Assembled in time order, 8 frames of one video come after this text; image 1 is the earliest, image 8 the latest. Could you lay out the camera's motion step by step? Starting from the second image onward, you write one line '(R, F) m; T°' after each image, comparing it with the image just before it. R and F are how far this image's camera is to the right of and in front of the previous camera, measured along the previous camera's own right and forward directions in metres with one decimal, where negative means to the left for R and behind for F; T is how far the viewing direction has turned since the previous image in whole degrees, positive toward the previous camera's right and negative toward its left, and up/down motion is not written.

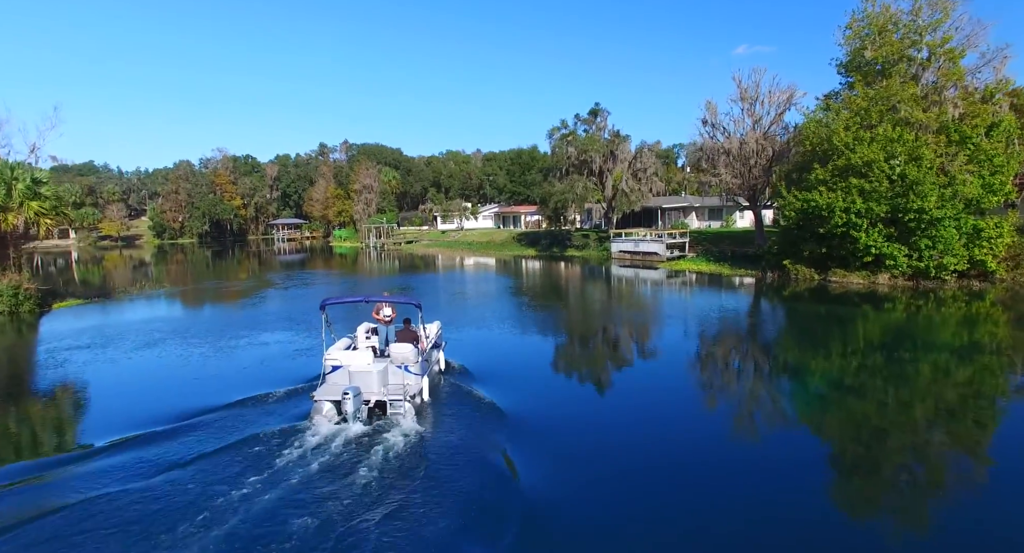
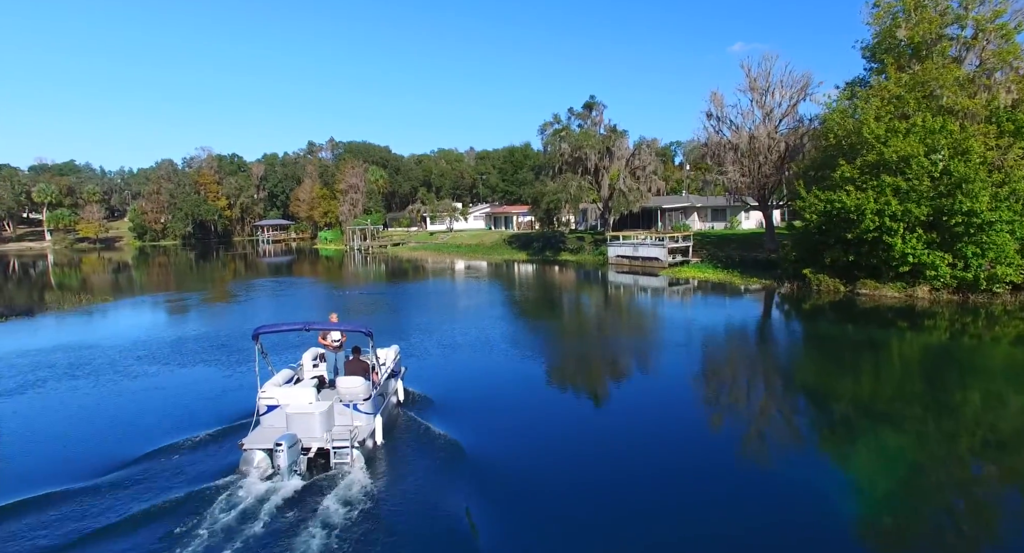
(+0.3, +1.7) m; 0°
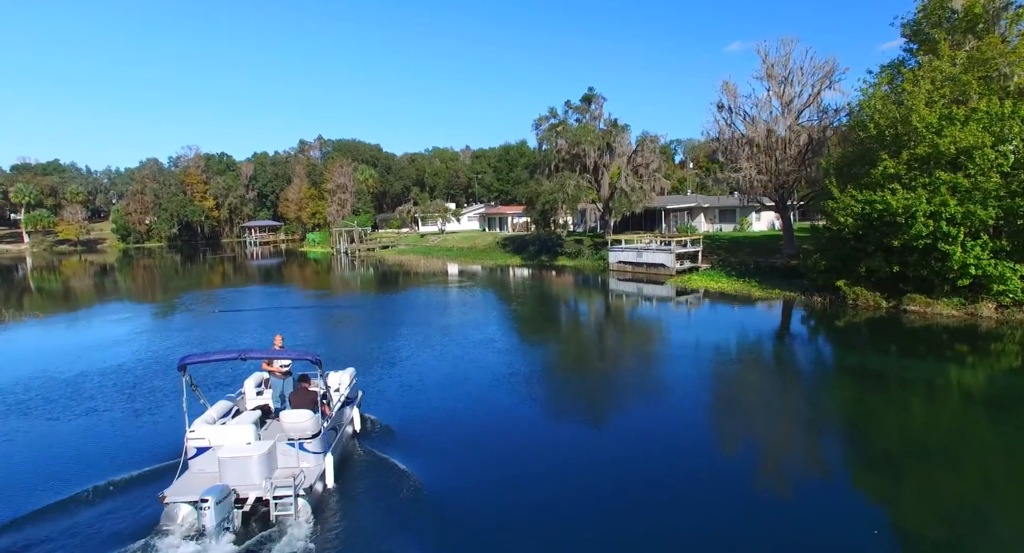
(+0.2, +1.7) m; 0°
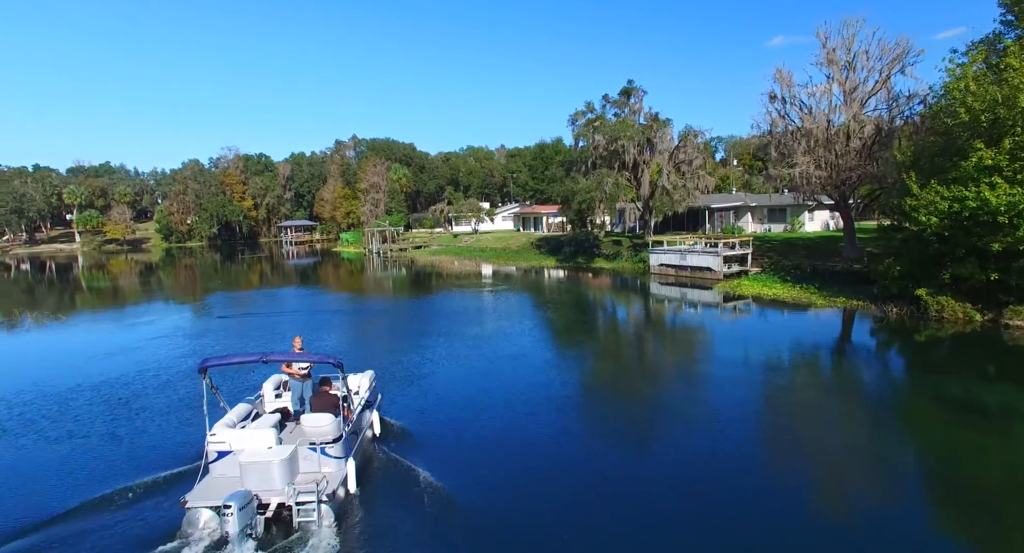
(0.0, +0.9) m; -3°
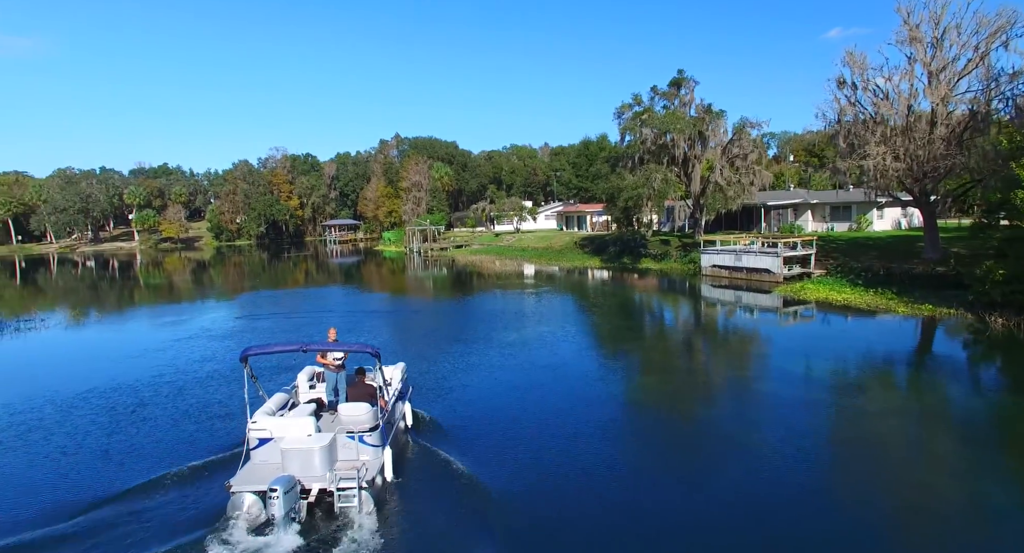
(0.0, +0.8) m; -4°
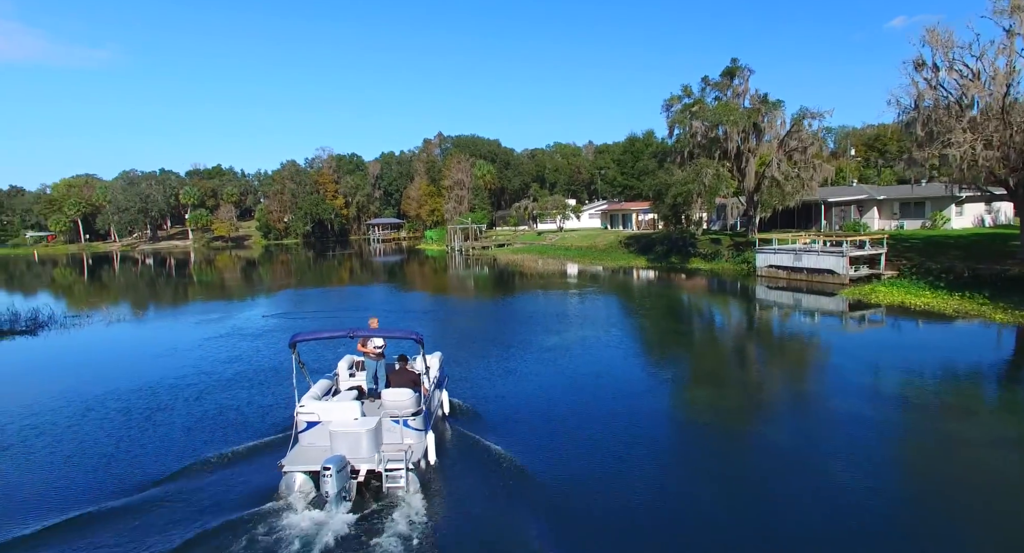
(0.0, +0.6) m; -4°
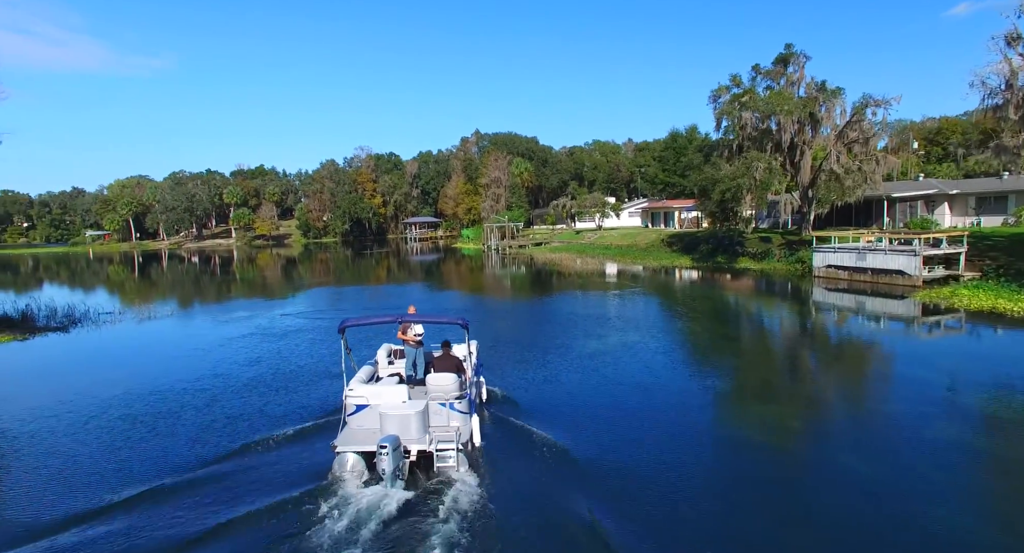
(0.0, +0.8) m; -4°
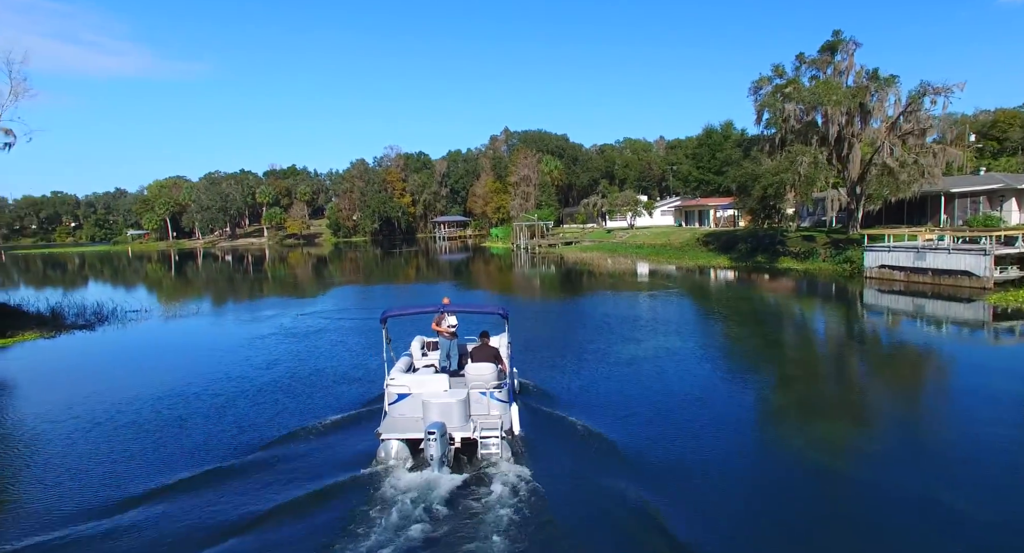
(-0.1, +0.6) m; -3°
